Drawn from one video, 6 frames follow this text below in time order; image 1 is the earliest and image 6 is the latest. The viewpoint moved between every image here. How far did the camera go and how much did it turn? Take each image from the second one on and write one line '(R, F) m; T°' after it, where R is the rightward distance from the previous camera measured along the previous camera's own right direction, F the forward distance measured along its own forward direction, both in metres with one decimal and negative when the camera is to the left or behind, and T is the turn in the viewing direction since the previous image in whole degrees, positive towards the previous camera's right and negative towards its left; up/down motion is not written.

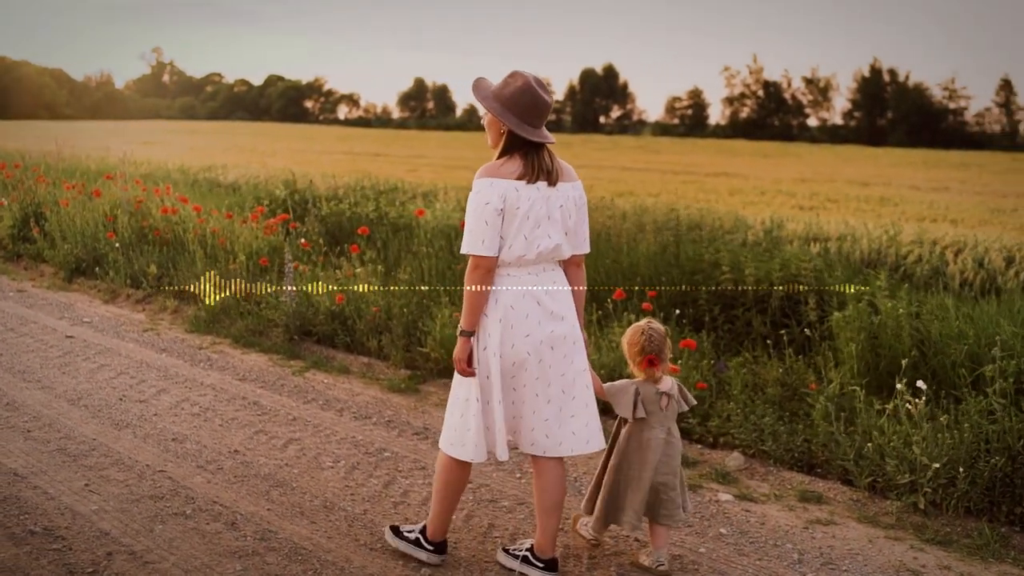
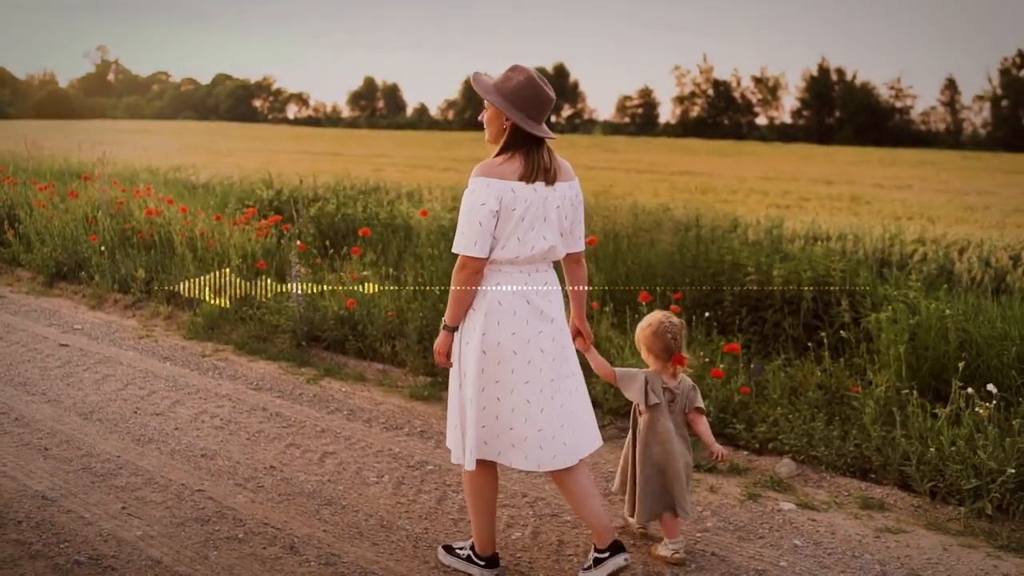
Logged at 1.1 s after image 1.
(-0.4, +0.2) m; +3°
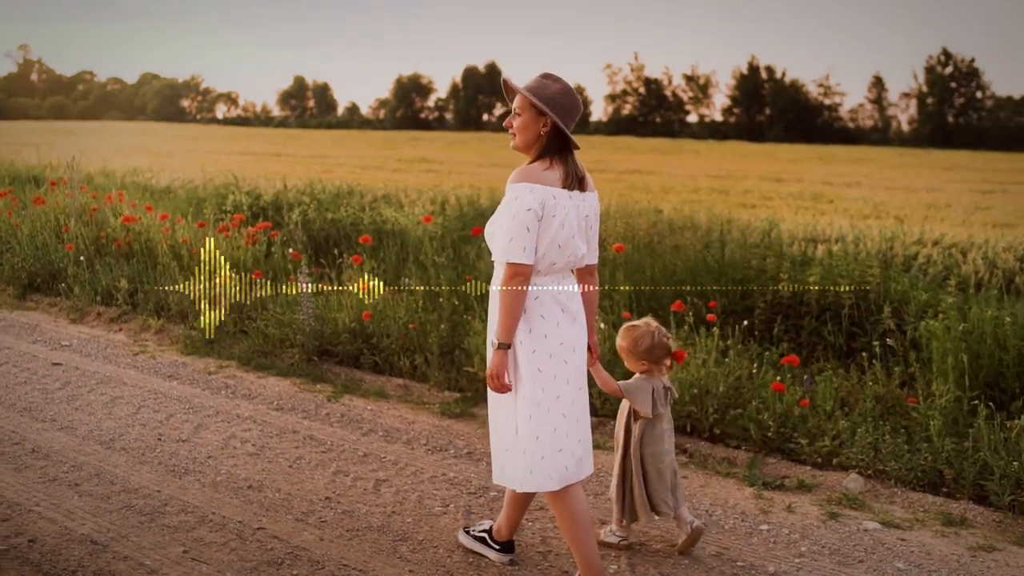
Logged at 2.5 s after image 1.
(-0.5, +0.3) m; +4°
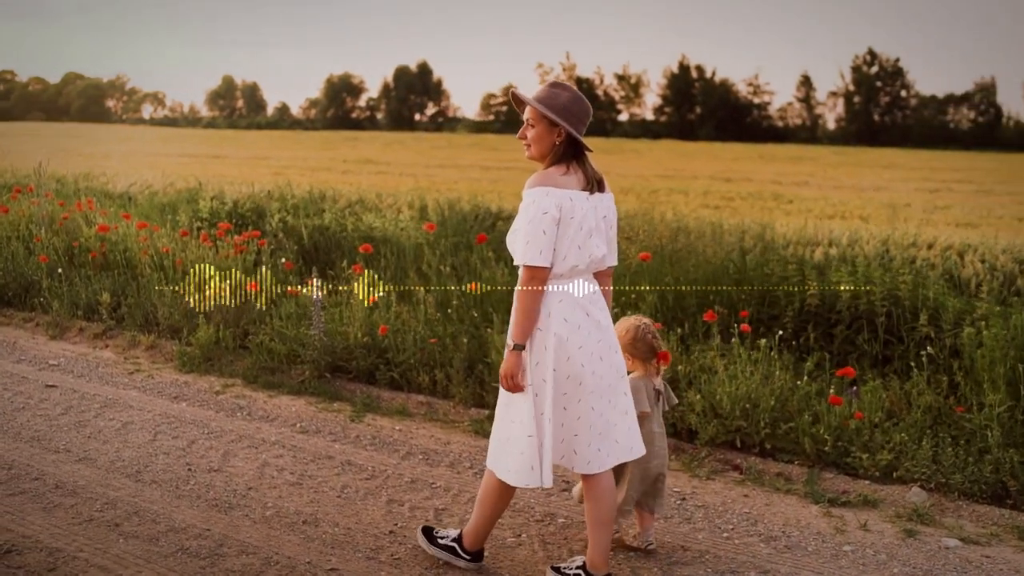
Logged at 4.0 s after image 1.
(-0.5, +0.2) m; +4°
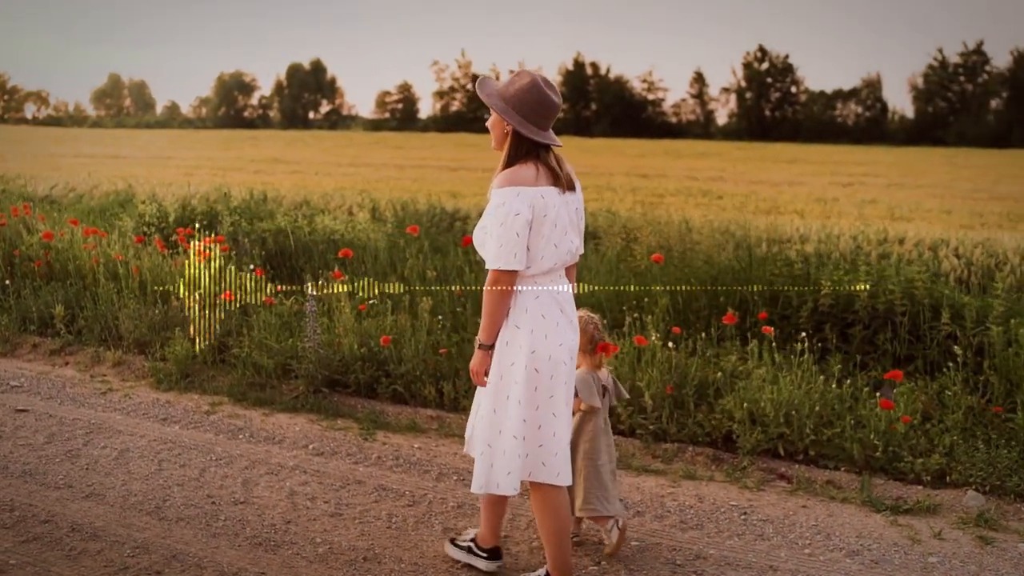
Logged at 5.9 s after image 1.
(-0.6, +0.3) m; +5°
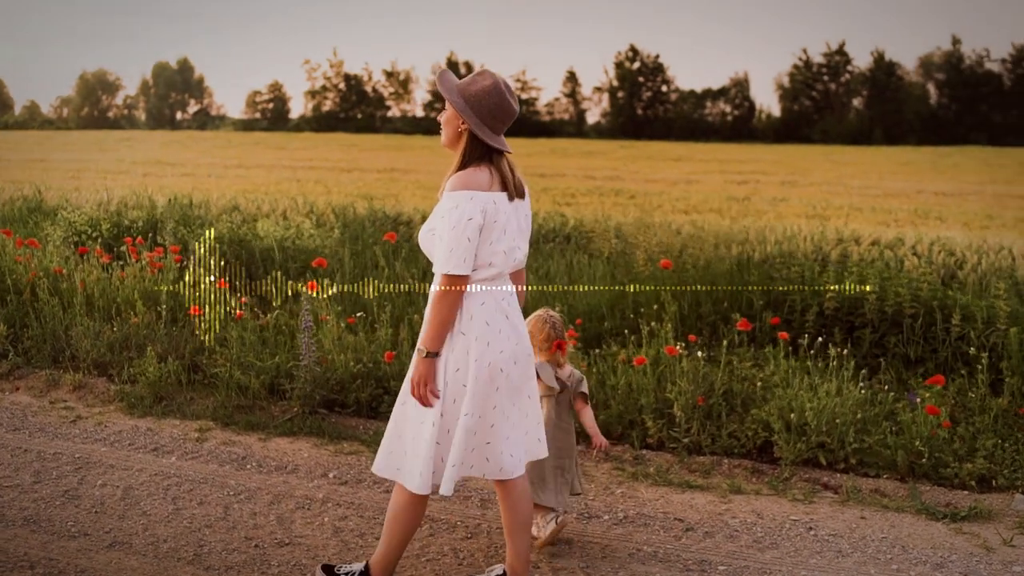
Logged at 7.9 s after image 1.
(-0.6, +0.3) m; +7°
